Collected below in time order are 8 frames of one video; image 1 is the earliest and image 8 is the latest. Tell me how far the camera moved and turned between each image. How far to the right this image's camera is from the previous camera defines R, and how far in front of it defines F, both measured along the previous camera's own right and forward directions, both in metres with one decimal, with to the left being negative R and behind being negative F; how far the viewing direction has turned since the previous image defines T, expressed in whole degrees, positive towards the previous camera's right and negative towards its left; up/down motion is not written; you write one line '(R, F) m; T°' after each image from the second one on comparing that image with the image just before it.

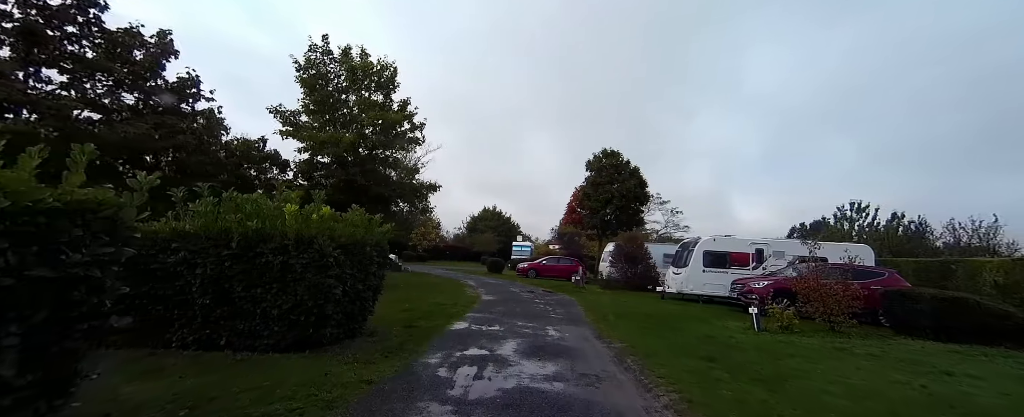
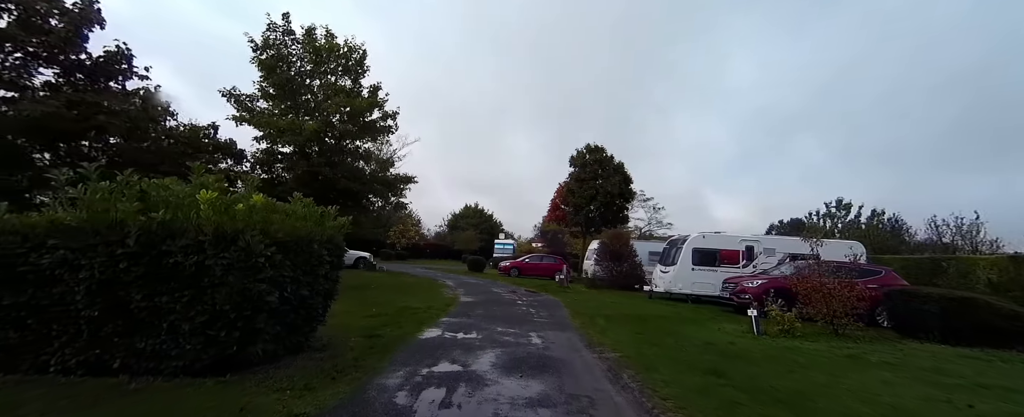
(+0.1, +1.1) m; +2°
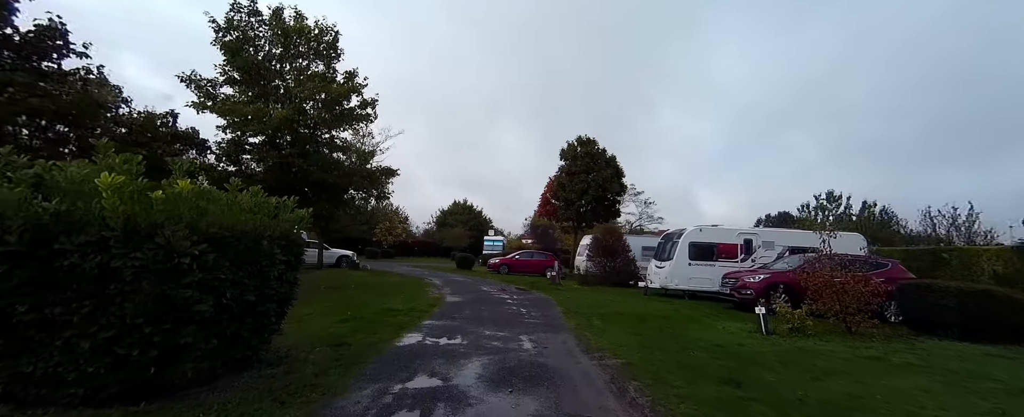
(0.0, +0.9) m; +1°
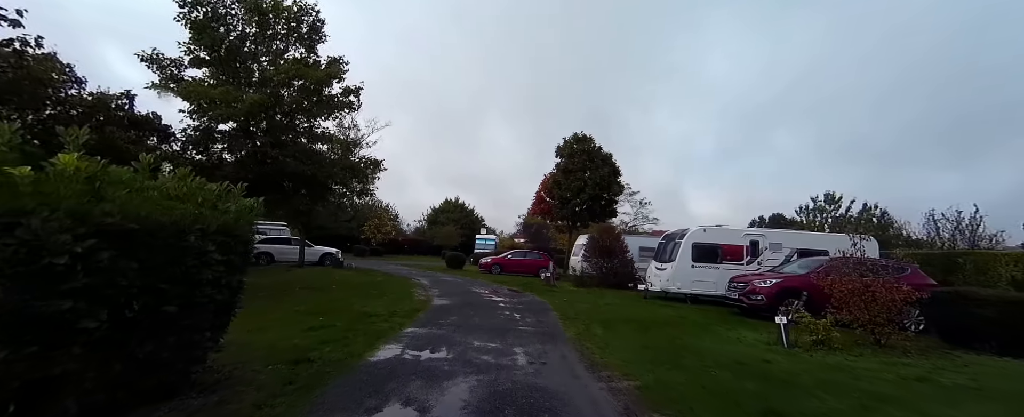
(0.0, +1.0) m; +1°
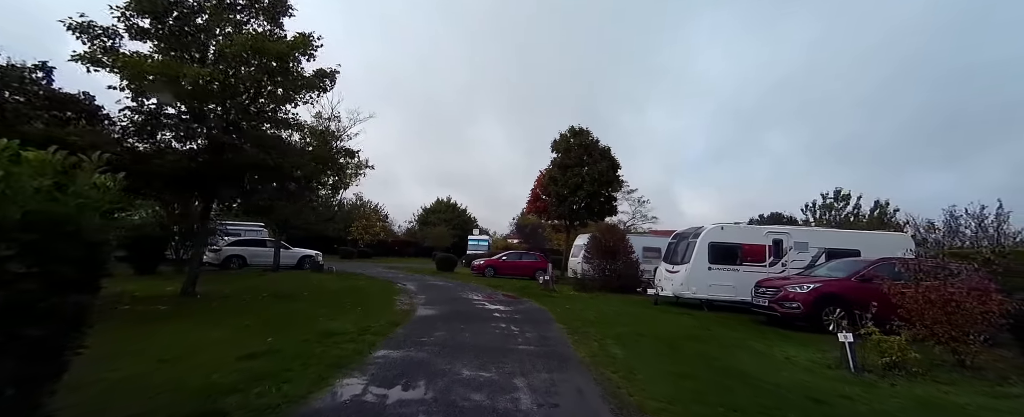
(-0.1, +1.7) m; +1°
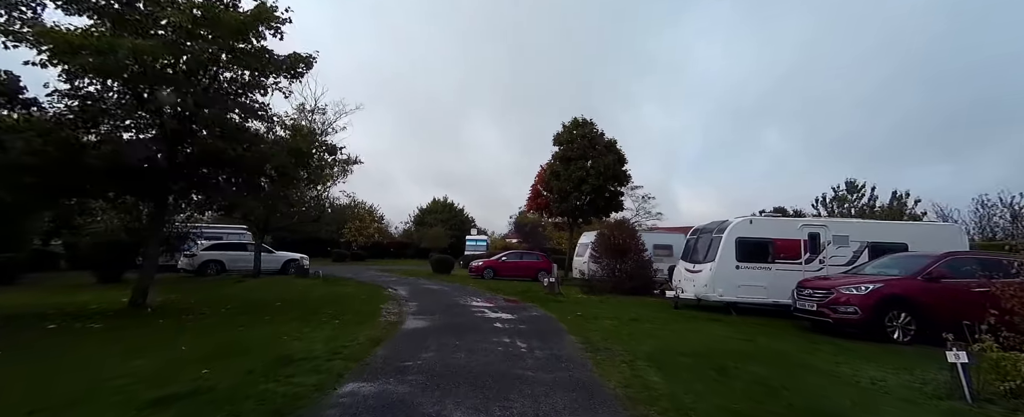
(-0.1, +1.6) m; 0°
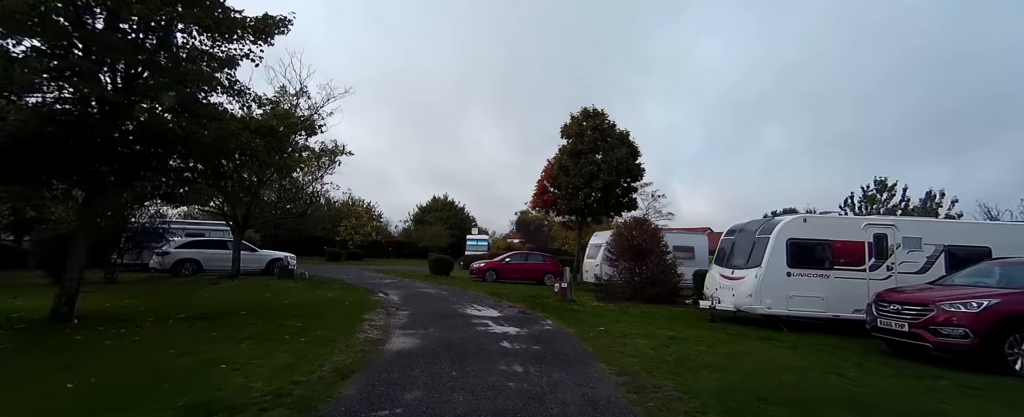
(-0.2, +1.9) m; 0°
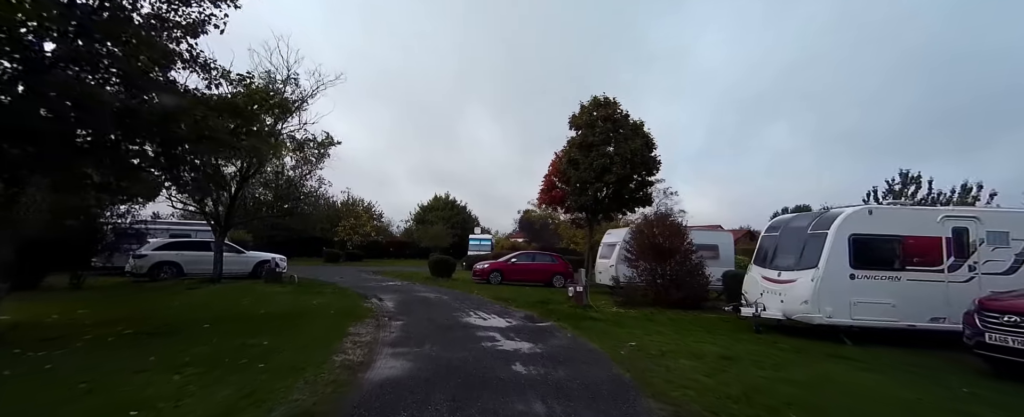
(-0.2, +1.5) m; 0°
